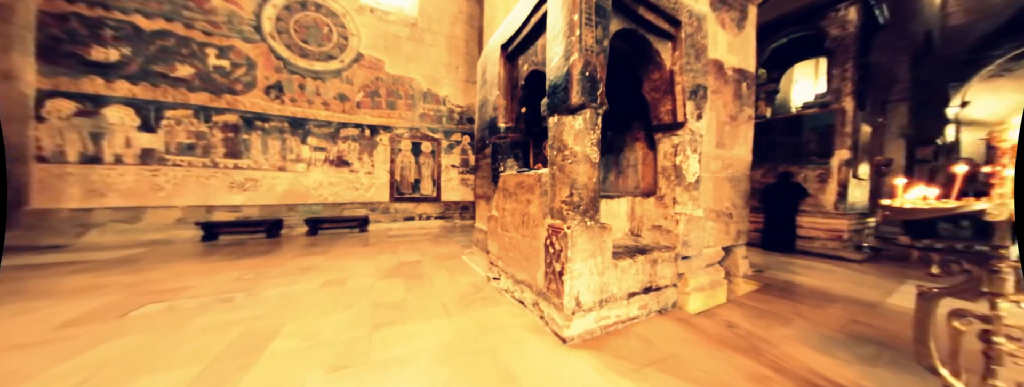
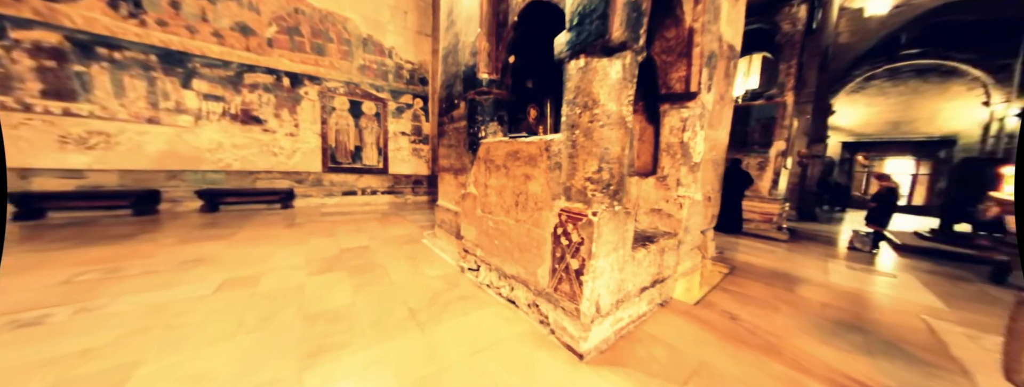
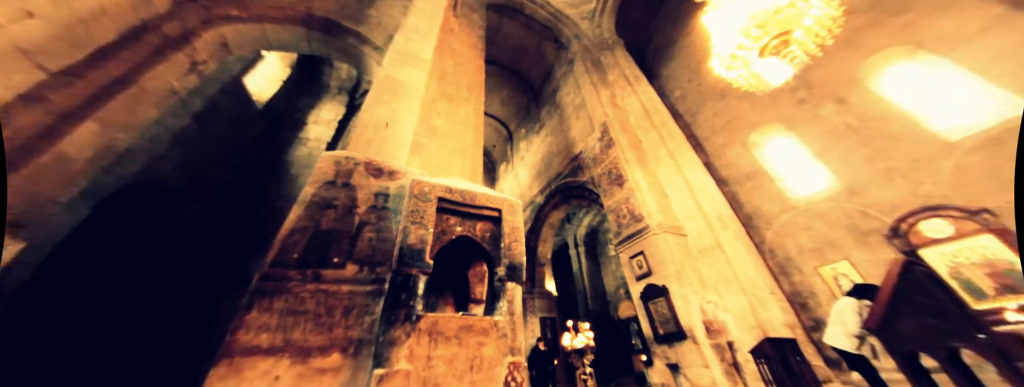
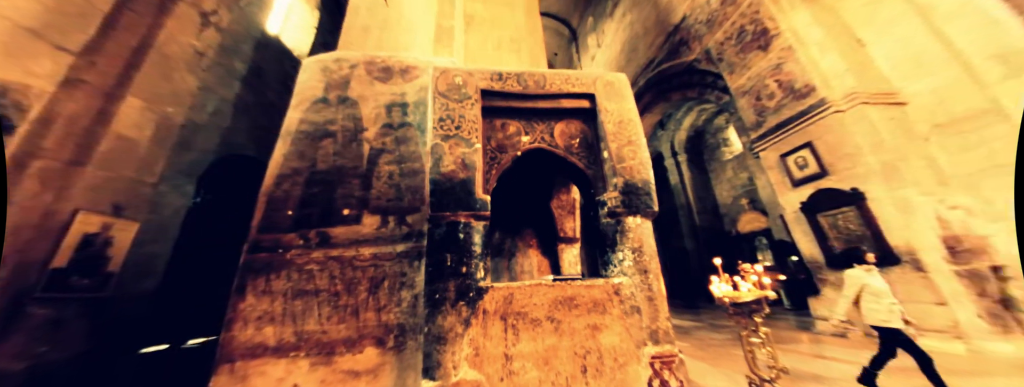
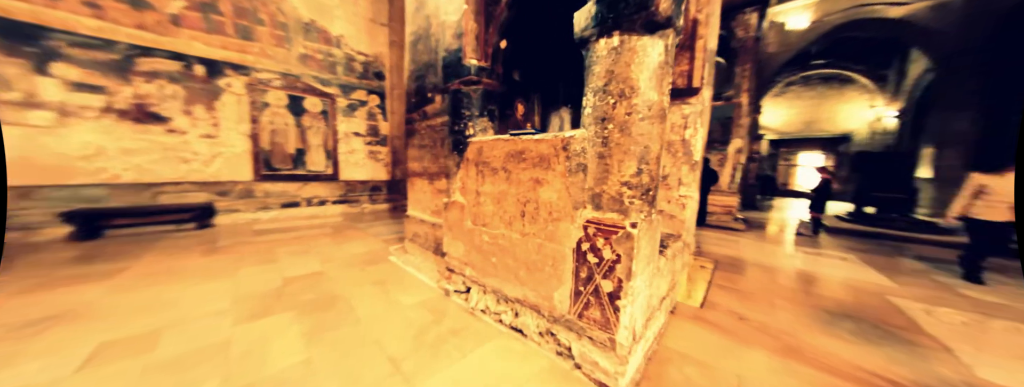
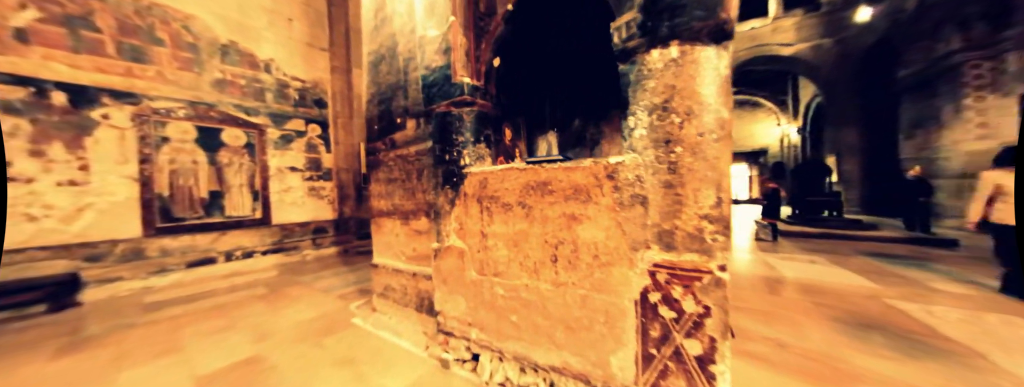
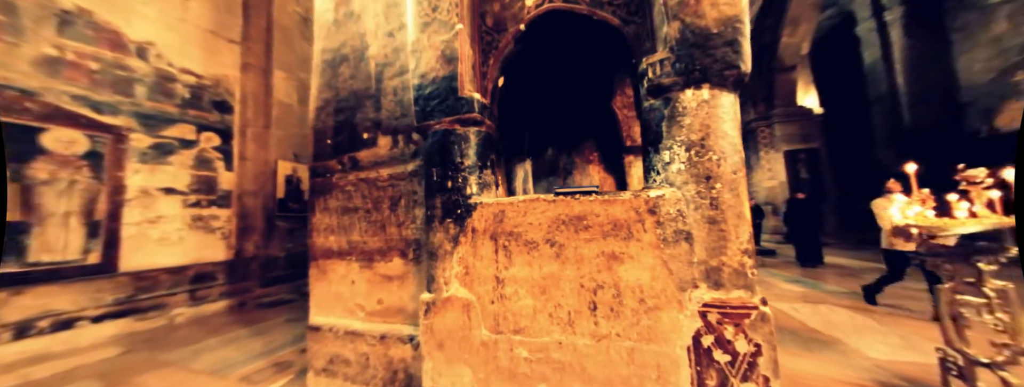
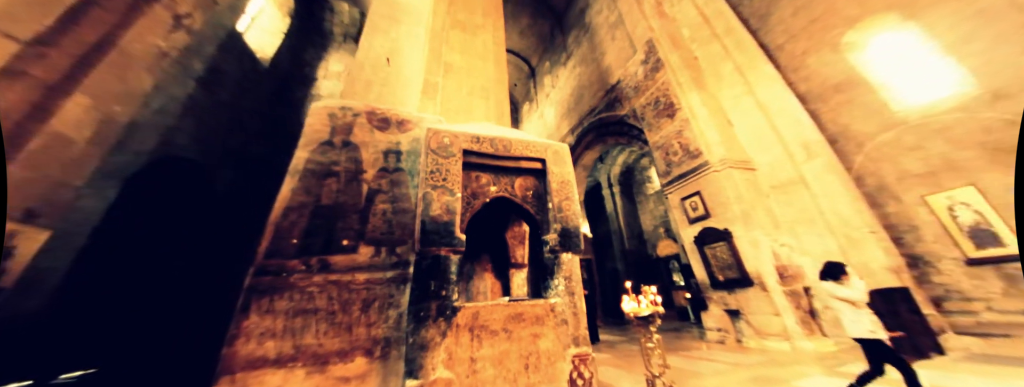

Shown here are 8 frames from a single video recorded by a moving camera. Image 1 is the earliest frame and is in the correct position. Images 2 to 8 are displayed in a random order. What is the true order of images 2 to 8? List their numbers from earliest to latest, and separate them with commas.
2, 5, 6, 7, 4, 8, 3
